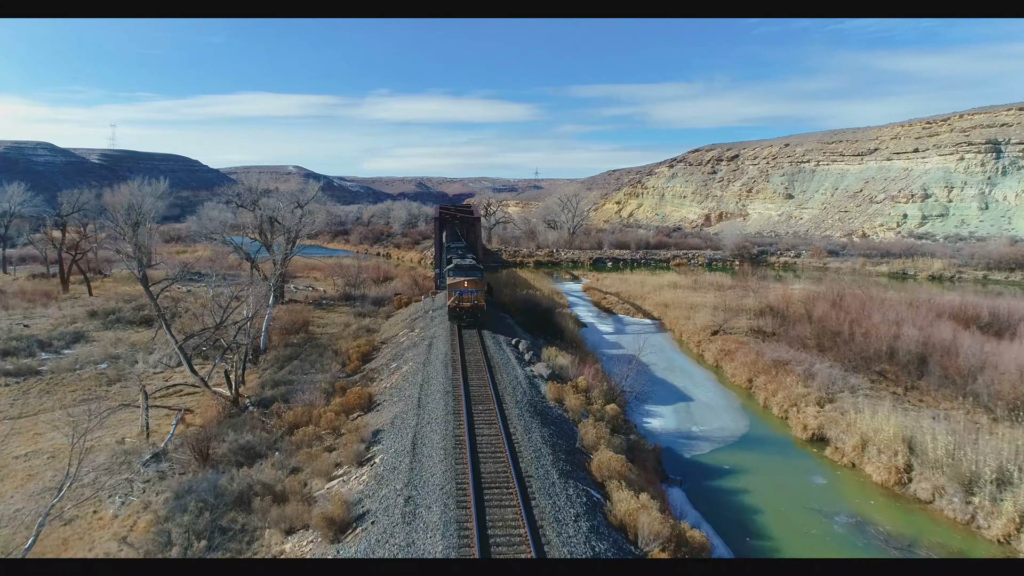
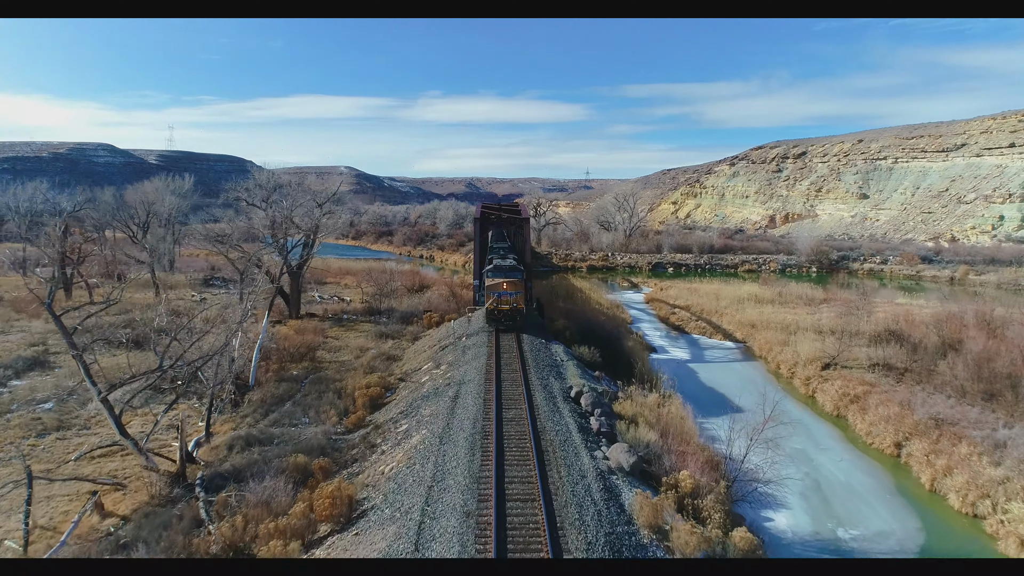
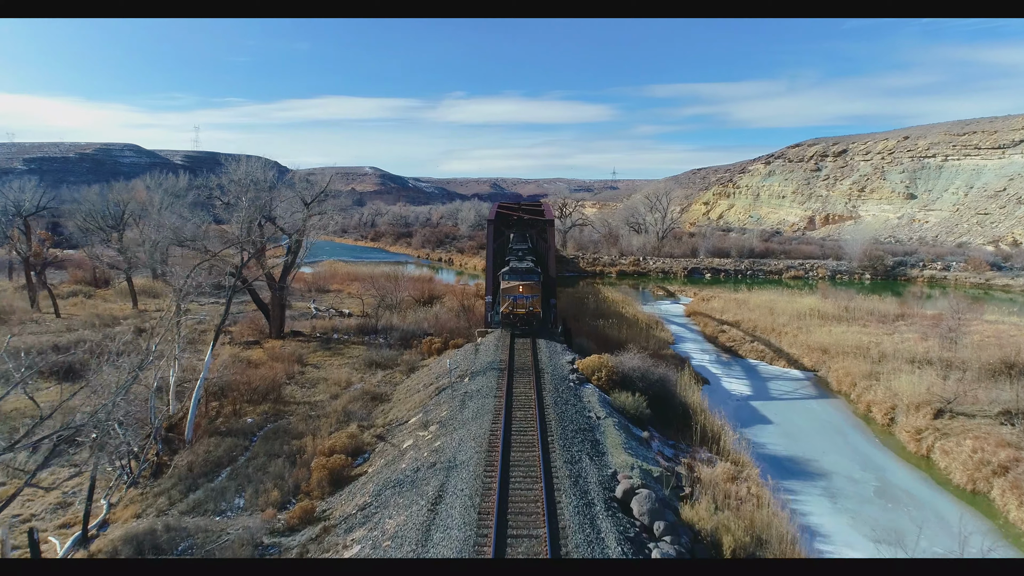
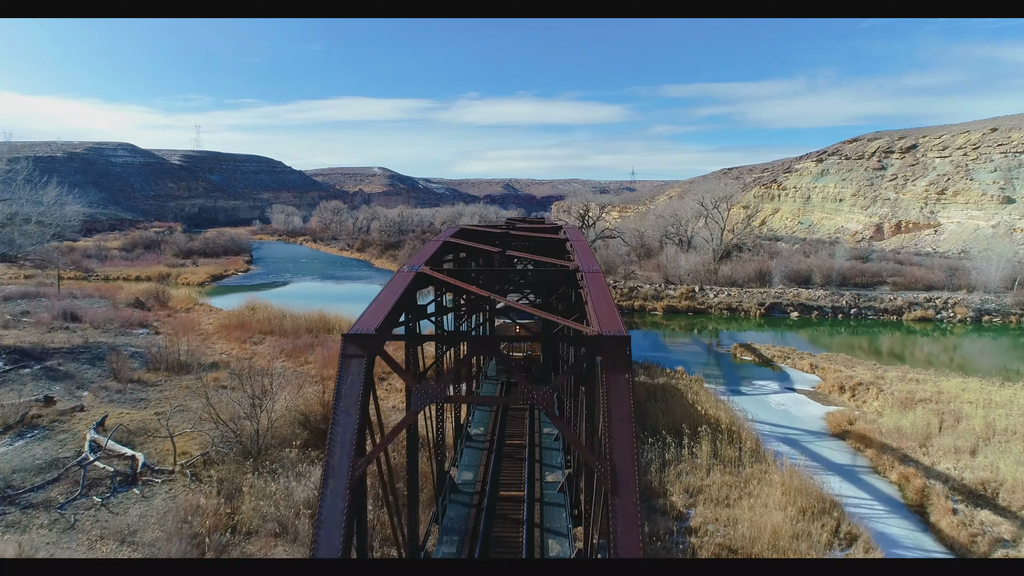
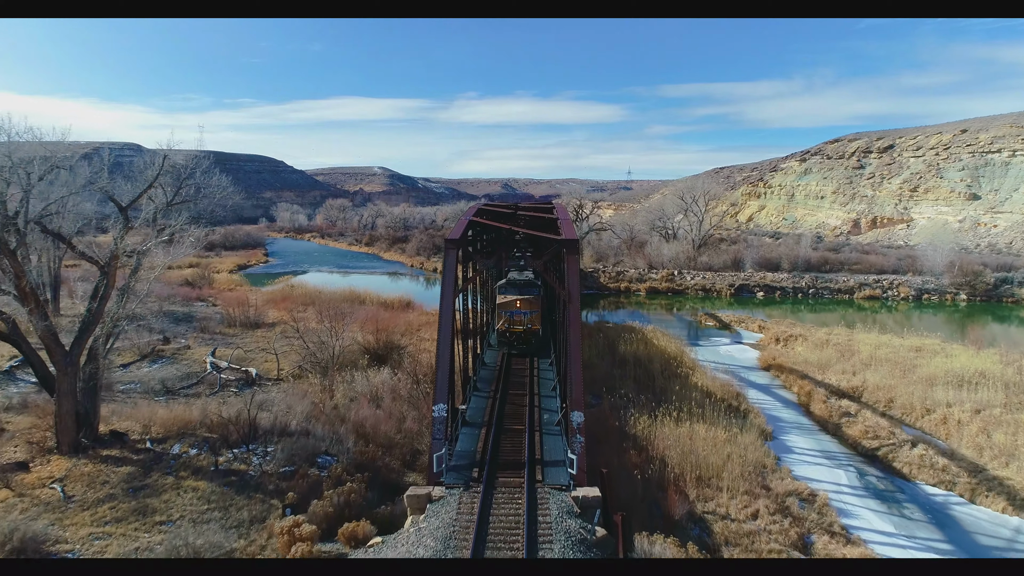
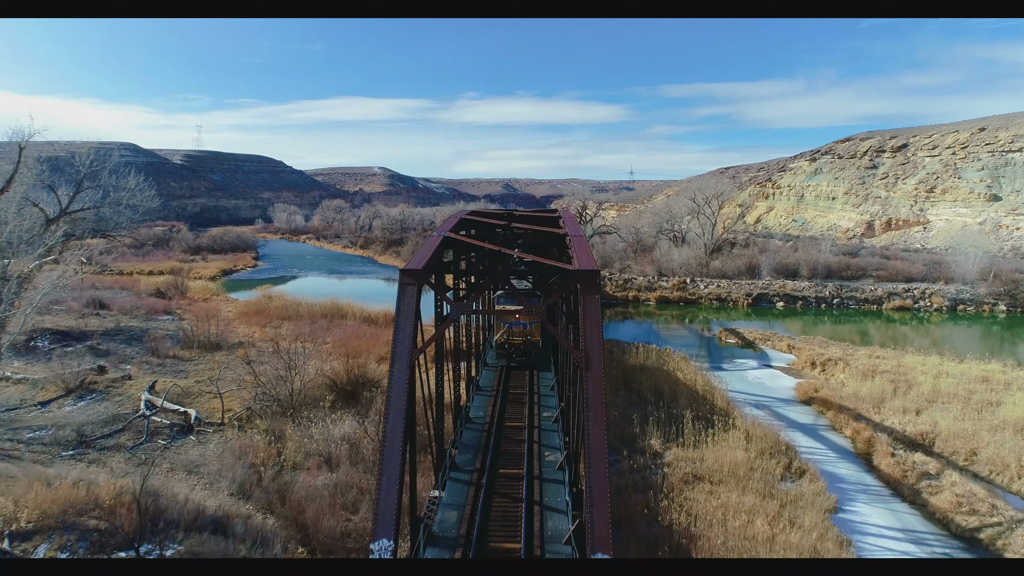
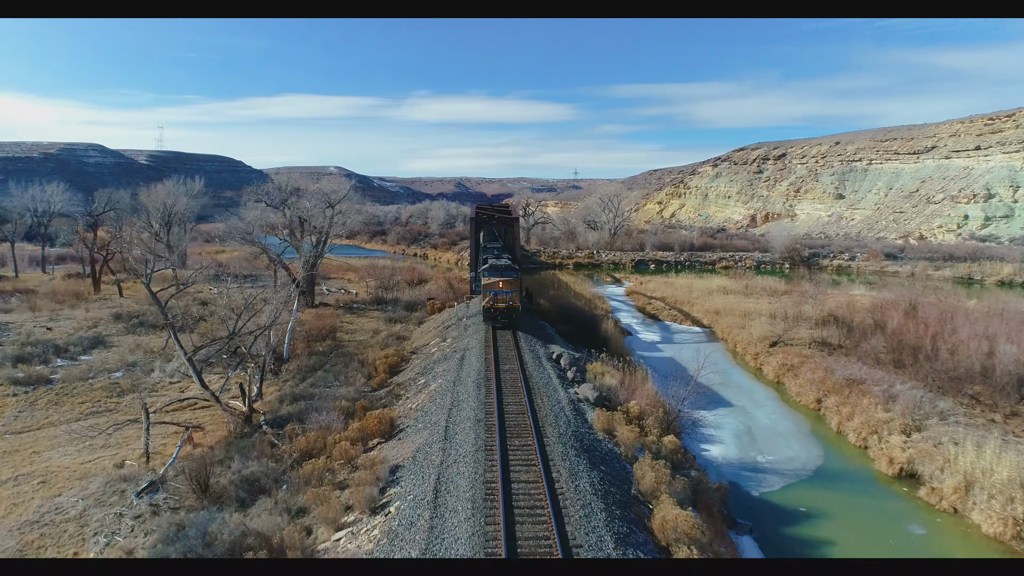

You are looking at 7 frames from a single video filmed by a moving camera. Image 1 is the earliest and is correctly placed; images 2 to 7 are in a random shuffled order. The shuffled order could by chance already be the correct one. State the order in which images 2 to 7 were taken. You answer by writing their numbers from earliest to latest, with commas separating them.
7, 2, 3, 5, 6, 4
